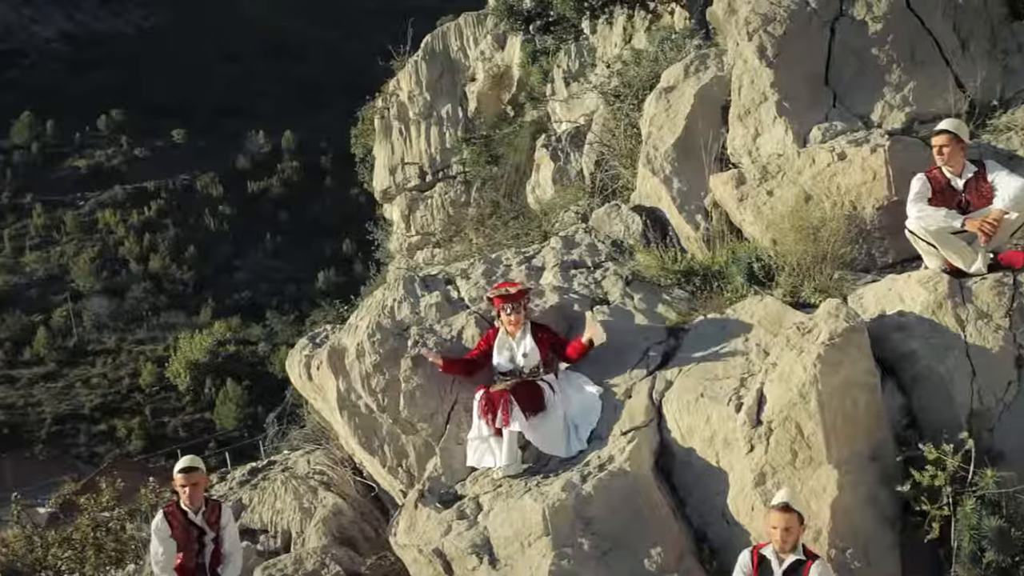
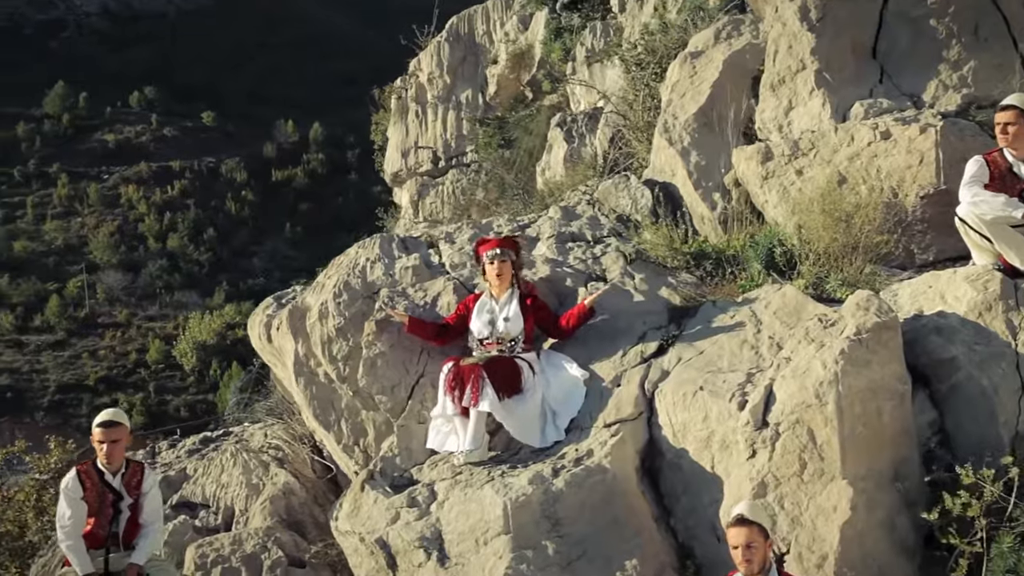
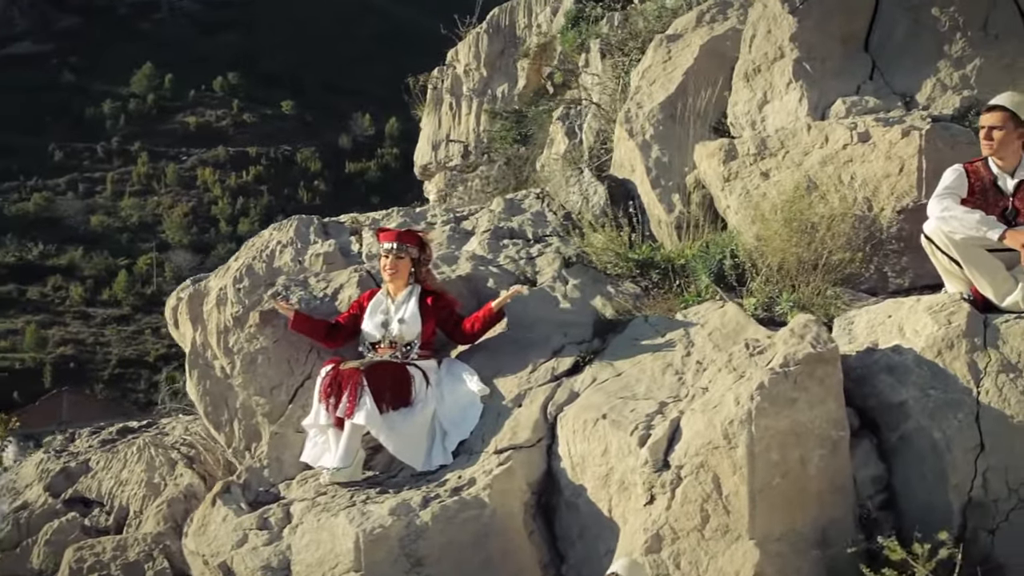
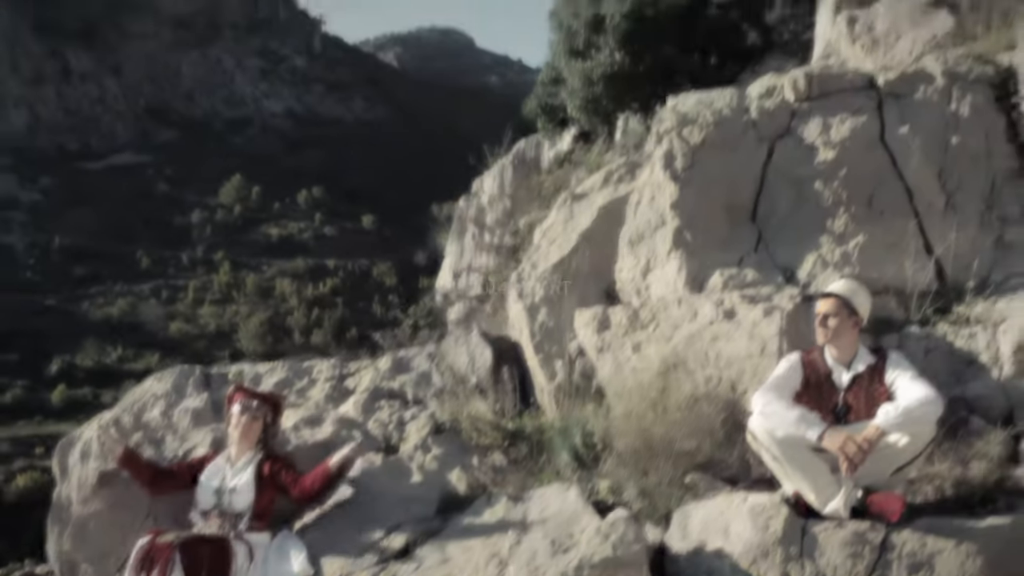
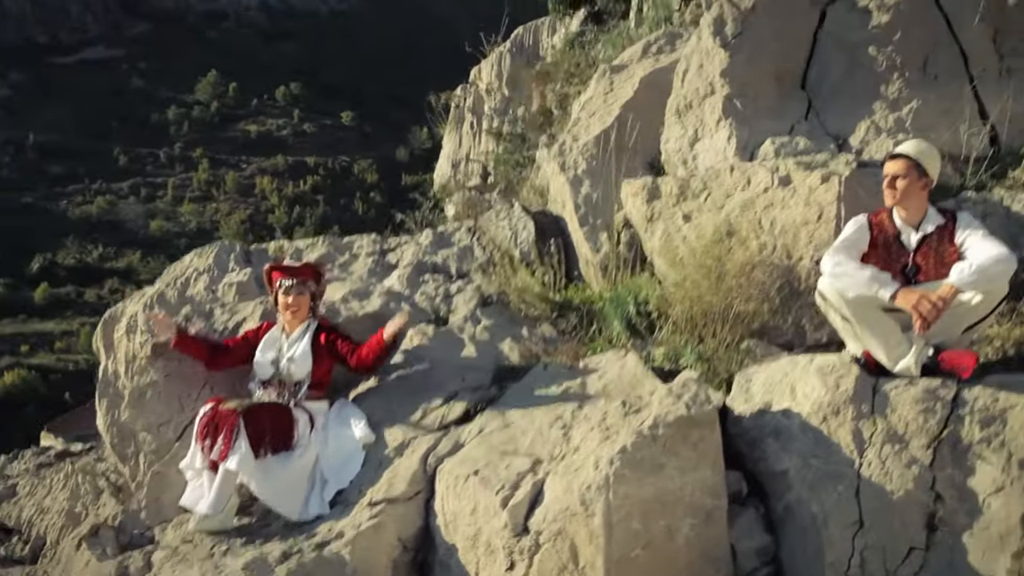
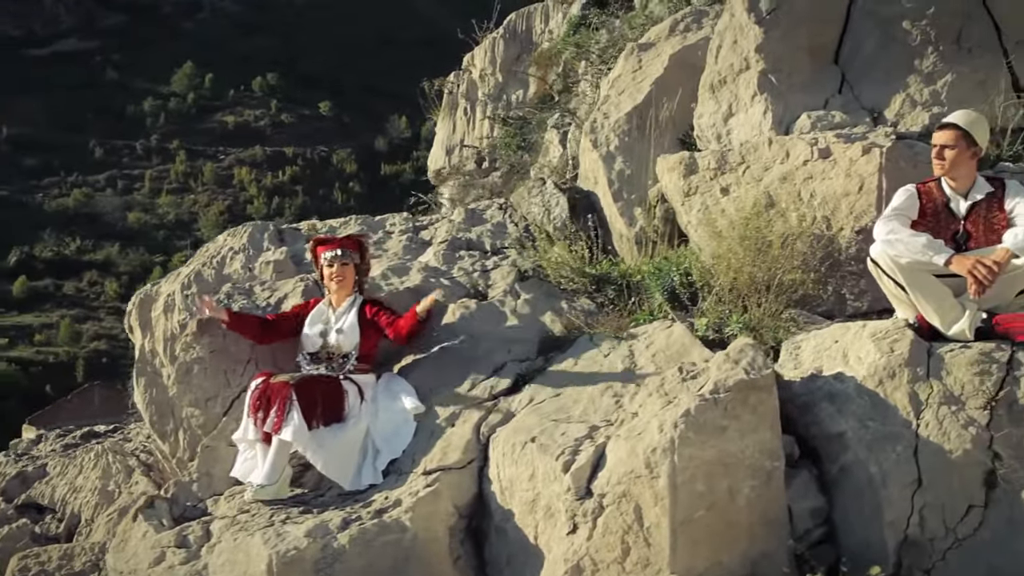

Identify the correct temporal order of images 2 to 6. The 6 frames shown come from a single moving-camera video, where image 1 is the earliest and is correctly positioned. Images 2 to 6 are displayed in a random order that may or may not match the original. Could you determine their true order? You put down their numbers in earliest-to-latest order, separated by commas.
2, 3, 6, 5, 4
